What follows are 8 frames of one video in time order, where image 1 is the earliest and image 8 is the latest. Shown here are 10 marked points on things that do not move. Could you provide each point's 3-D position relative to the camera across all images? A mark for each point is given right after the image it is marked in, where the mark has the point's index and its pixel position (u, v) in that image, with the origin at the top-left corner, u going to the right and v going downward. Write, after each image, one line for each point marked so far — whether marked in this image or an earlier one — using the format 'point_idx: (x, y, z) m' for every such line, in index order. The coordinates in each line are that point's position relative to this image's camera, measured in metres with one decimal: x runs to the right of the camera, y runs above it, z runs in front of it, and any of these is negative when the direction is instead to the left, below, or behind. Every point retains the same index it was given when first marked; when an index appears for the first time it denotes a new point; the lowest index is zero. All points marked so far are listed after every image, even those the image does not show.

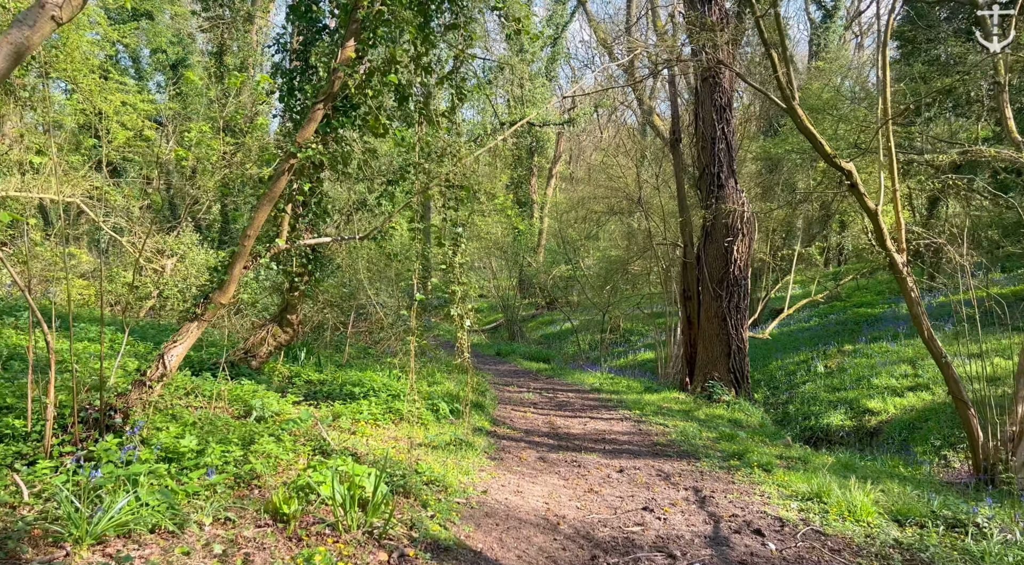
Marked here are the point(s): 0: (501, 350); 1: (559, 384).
0: (-0.2, -1.3, +19.1) m
1: (+0.7, -1.5, +14.5) m
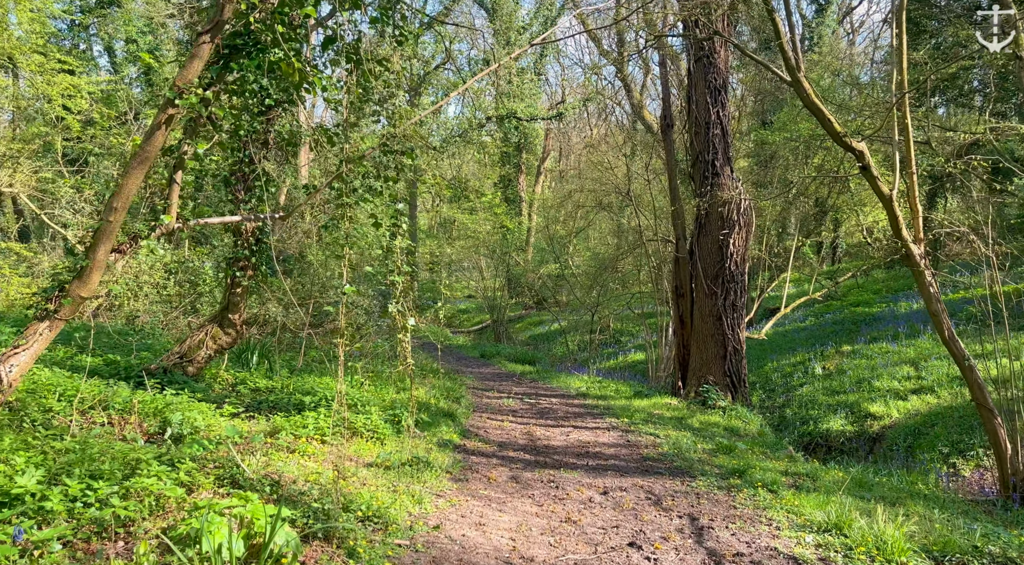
0: (-0.5, -1.3, +18.2) m
1: (+0.4, -1.5, +13.6) m
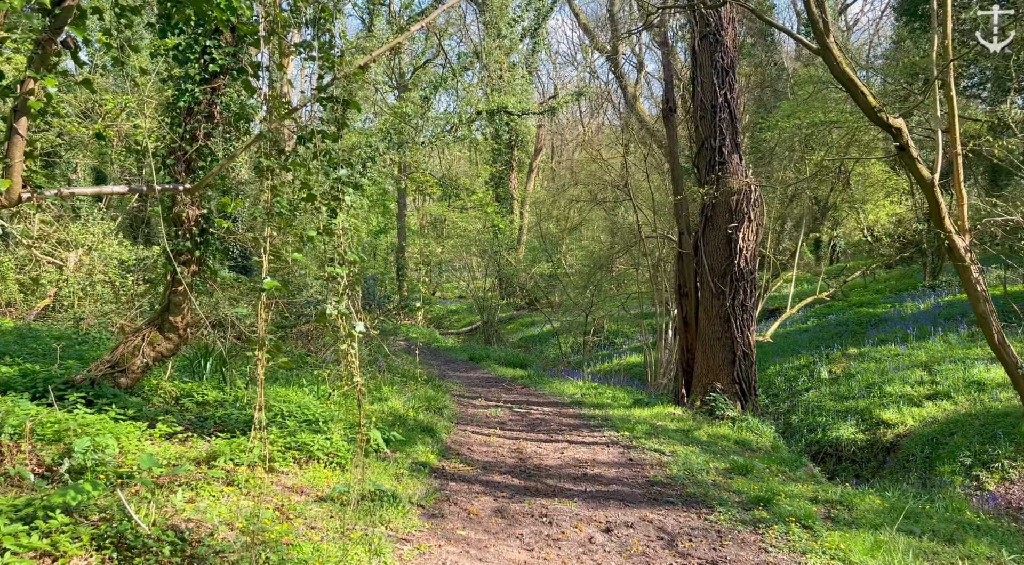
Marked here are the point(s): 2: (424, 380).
0: (-0.7, -1.2, +17.3) m
1: (+0.3, -1.5, +12.7) m
2: (-1.2, -1.3, +12.3) m
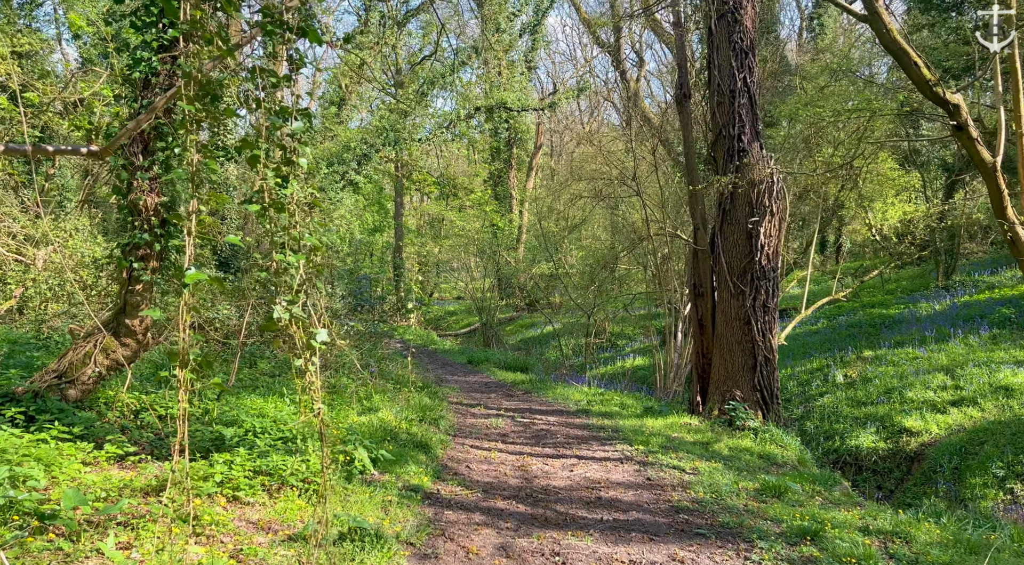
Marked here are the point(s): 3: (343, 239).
0: (-0.7, -1.2, +16.5) m
1: (+0.3, -1.5, +12.0) m
2: (-1.1, -1.2, +11.5) m
3: (-2.4, +0.6, +13.7) m
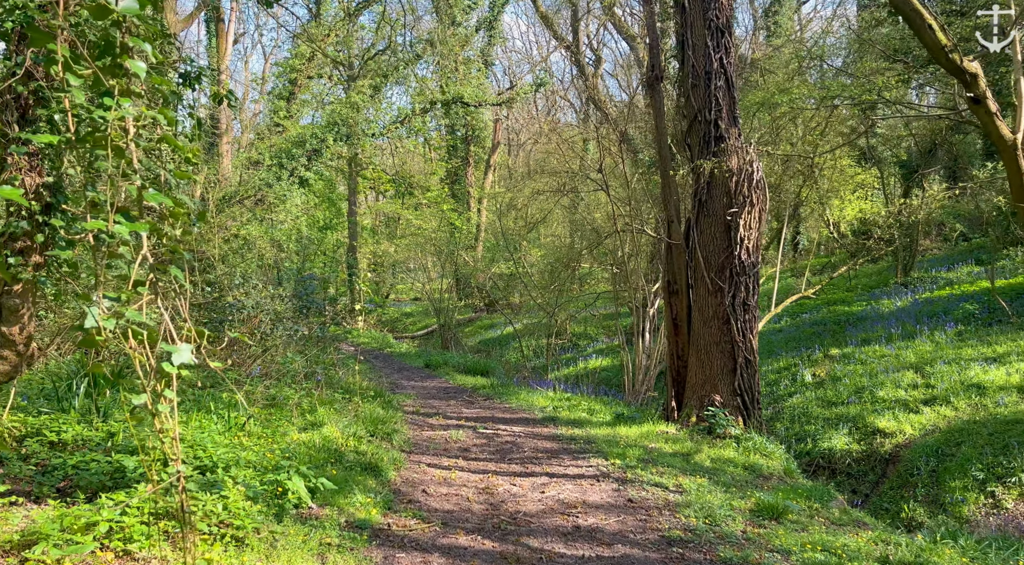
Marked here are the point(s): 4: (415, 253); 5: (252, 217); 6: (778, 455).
0: (-1.3, -1.2, +15.7) m
1: (-0.2, -1.5, +11.2) m
2: (-1.6, -1.2, +10.7) m
3: (-3.0, +0.6, +12.8) m
4: (-2.0, +0.6, +19.8) m
5: (-3.2, +0.8, +12.1) m
6: (+2.5, -1.6, +9.2) m
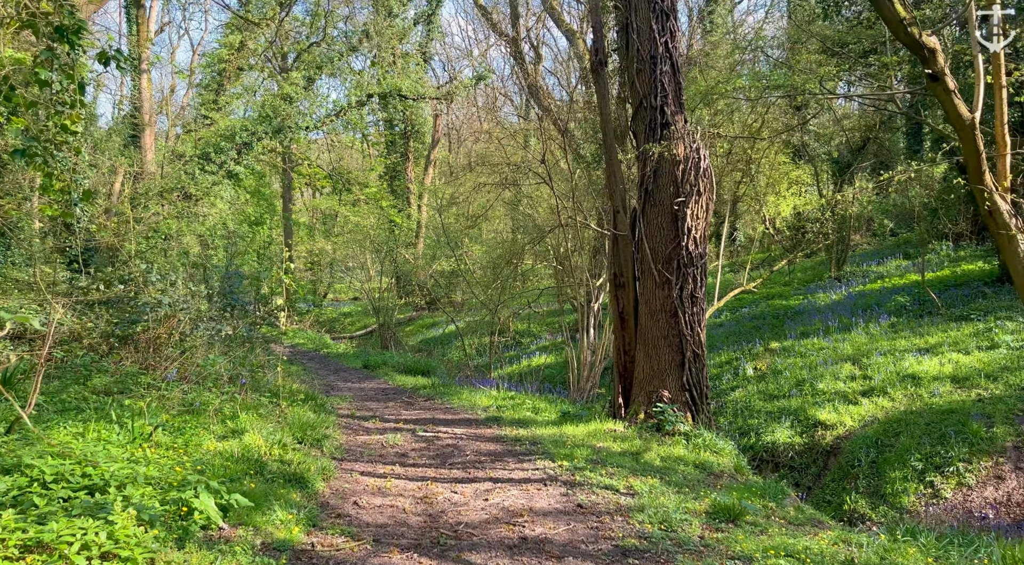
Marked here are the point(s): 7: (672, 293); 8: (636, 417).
0: (-2.2, -1.2, +15.2) m
1: (-0.8, -1.4, +10.8) m
2: (-2.2, -1.2, +10.2) m
3: (-3.7, +0.6, +12.2) m
4: (-3.1, +0.6, +19.3) m
5: (-4.0, +0.8, +11.5) m
6: (+2.0, -1.5, +9.0) m
7: (+1.5, -0.1, +9.6) m
8: (+1.2, -1.3, +9.8) m
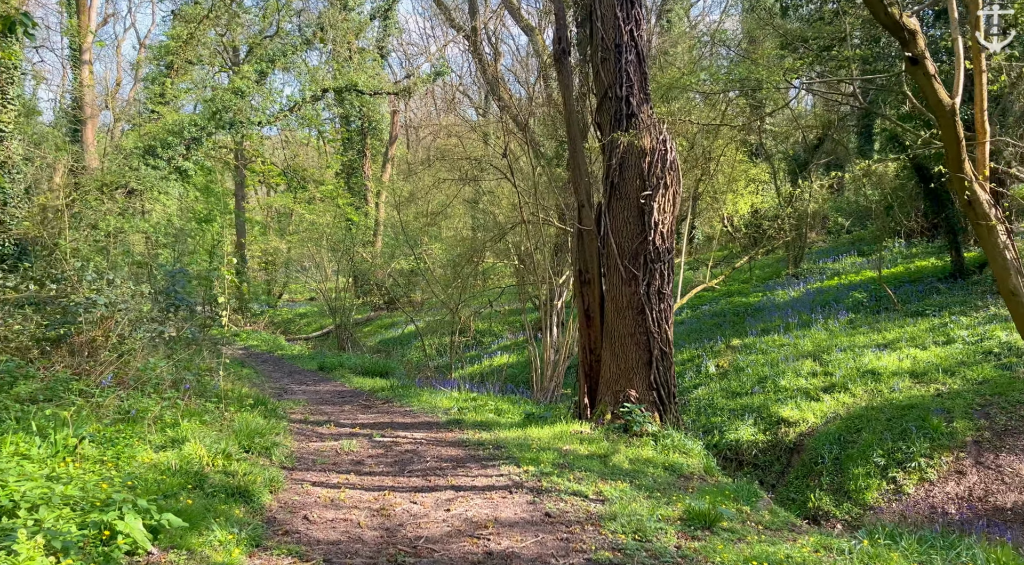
0: (-2.8, -1.2, +14.8) m
1: (-1.2, -1.4, +10.4) m
2: (-2.6, -1.2, +9.8) m
3: (-4.2, +0.6, +11.8) m
4: (-3.9, +0.7, +18.8) m
5: (-4.4, +0.8, +11.0) m
6: (+1.6, -1.5, +8.7) m
7: (+1.2, -0.1, +9.3) m
8: (+0.9, -1.3, +9.5) m
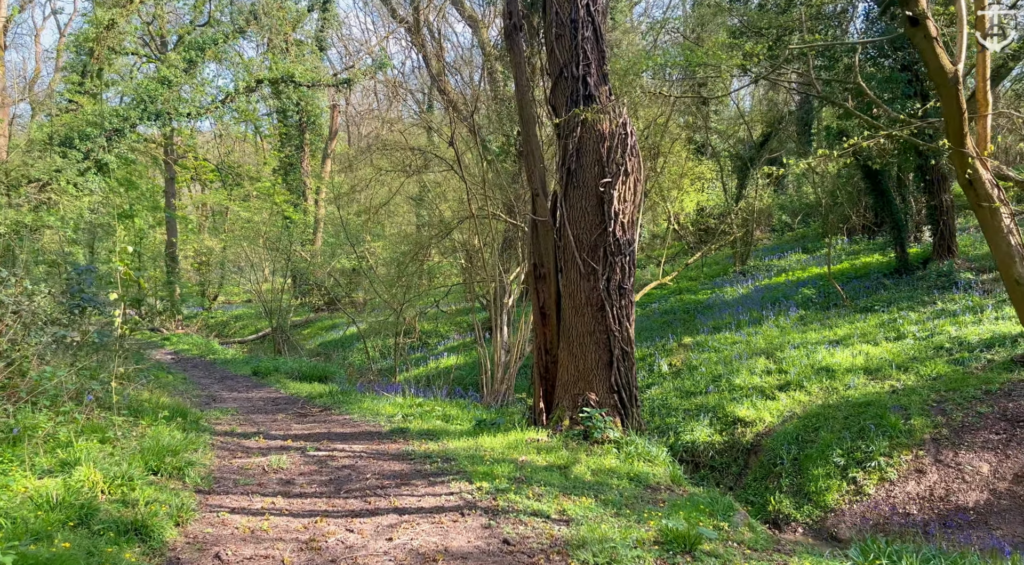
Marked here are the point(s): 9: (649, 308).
0: (-3.6, -1.2, +14.0) m
1: (-1.7, -1.4, +9.7) m
2: (-3.0, -1.2, +9.0) m
3: (-4.8, +0.6, +10.9) m
4: (-4.9, +0.6, +17.9) m
5: (-5.0, +0.8, +10.1) m
6: (+1.2, -1.5, +8.1) m
7: (+0.7, 0.0, +8.7) m
8: (+0.4, -1.3, +8.9) m
9: (+2.9, -0.5, +19.5) m
